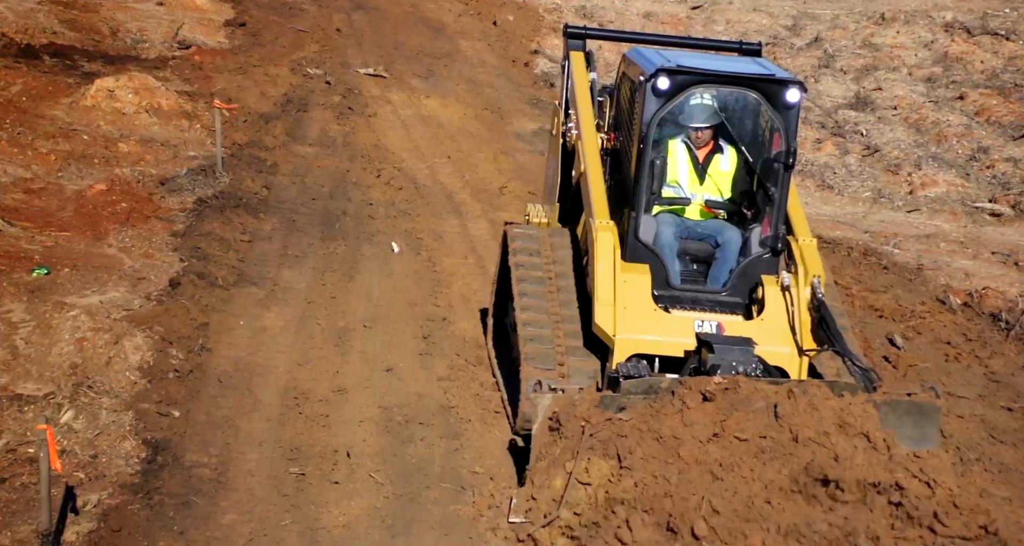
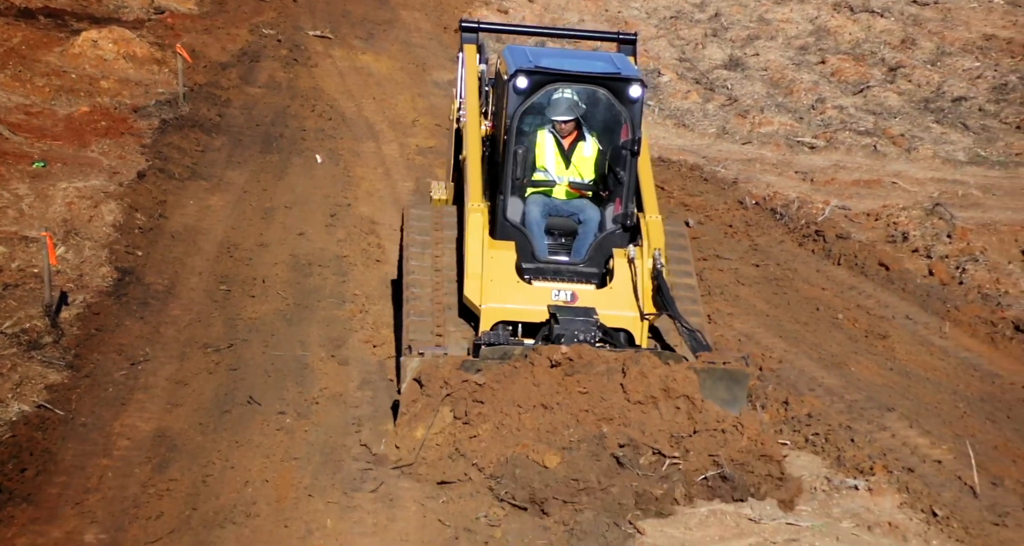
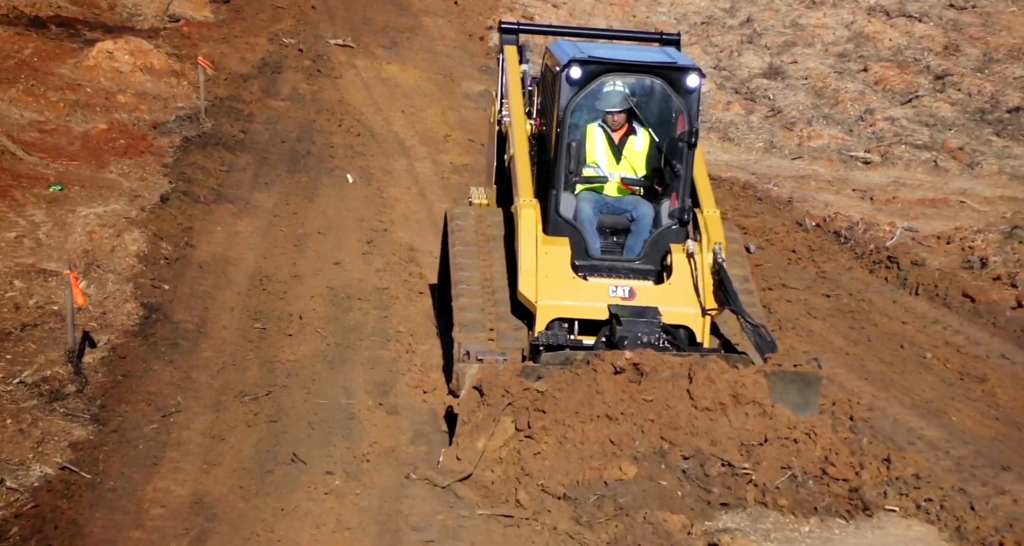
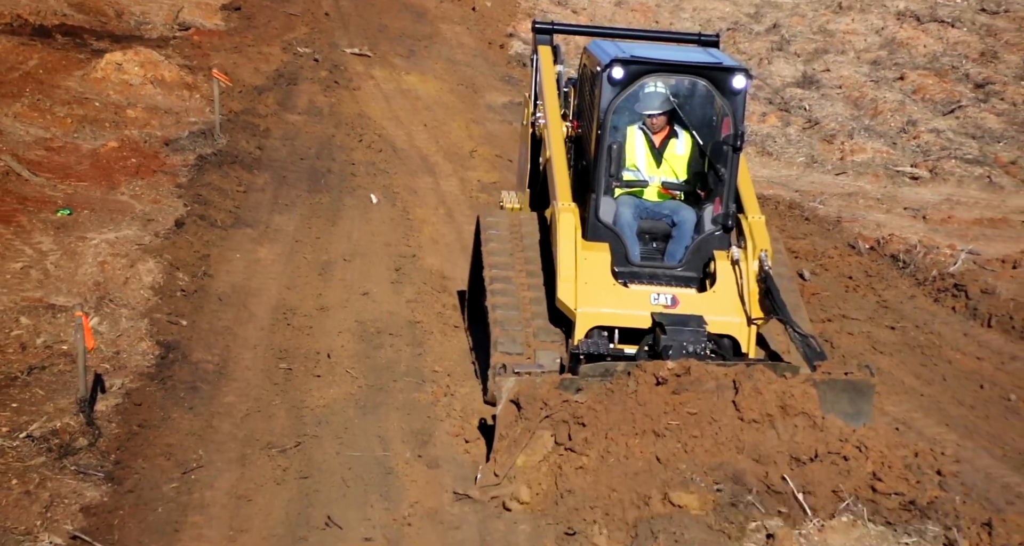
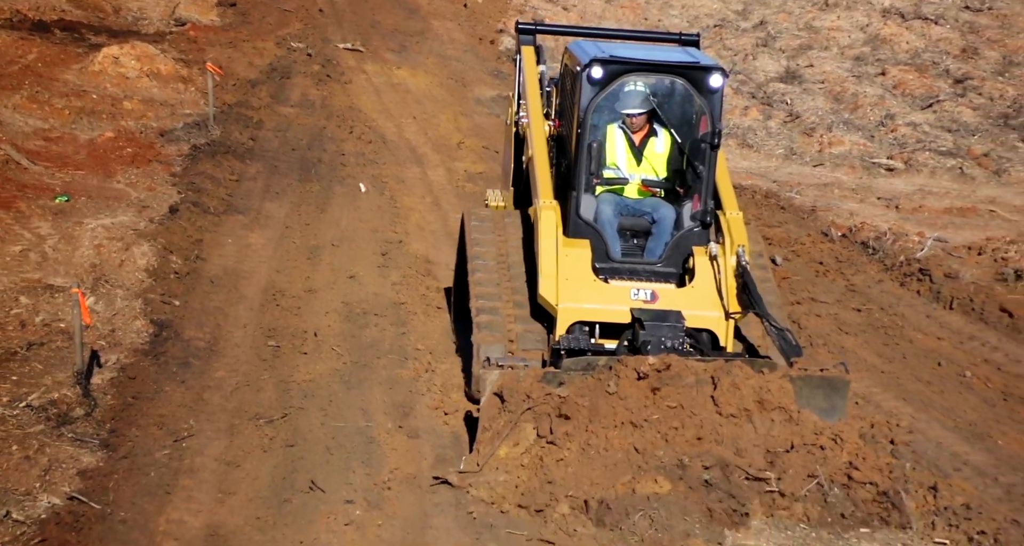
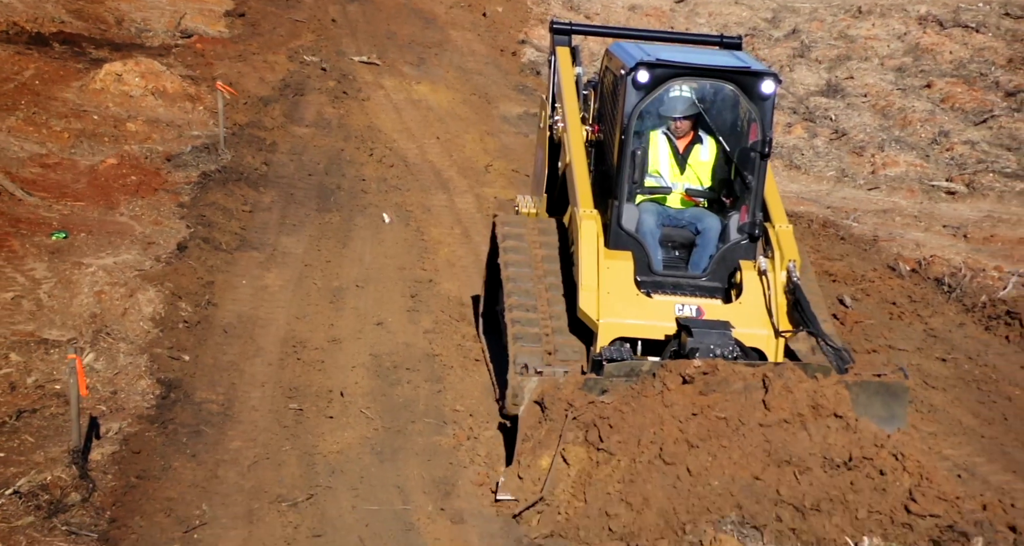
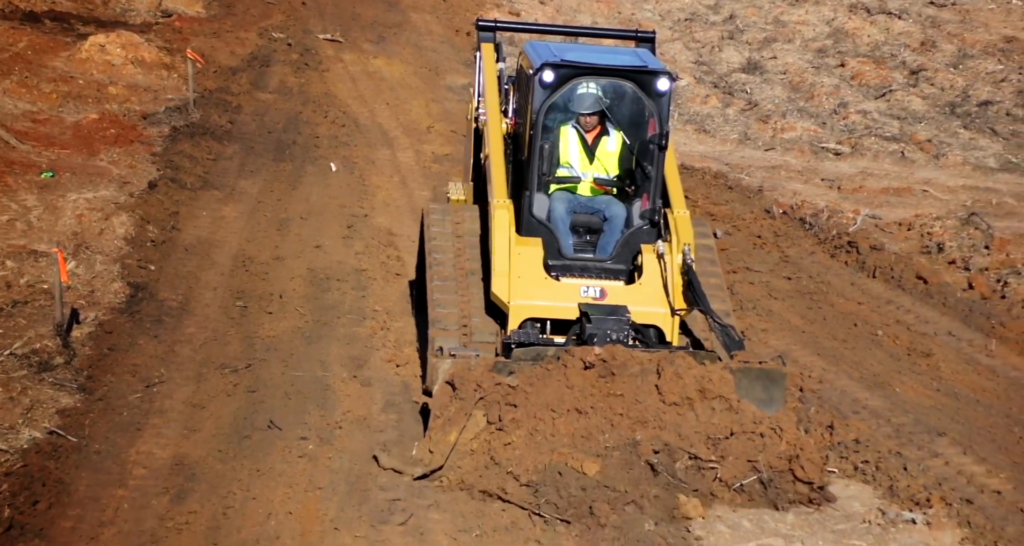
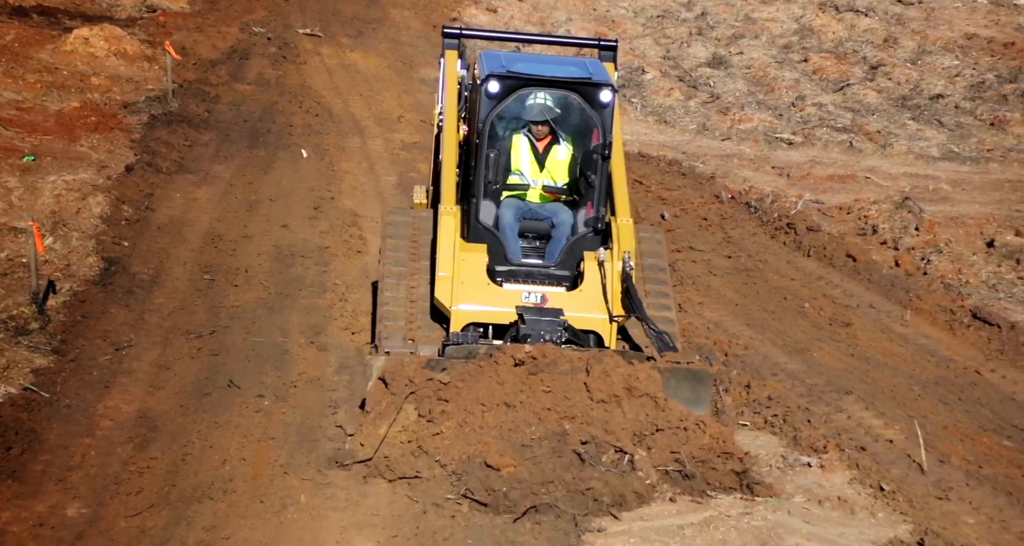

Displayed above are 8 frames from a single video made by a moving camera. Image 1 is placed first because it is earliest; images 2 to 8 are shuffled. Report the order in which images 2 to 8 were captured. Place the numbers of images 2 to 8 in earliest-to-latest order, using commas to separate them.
6, 4, 5, 3, 7, 2, 8
